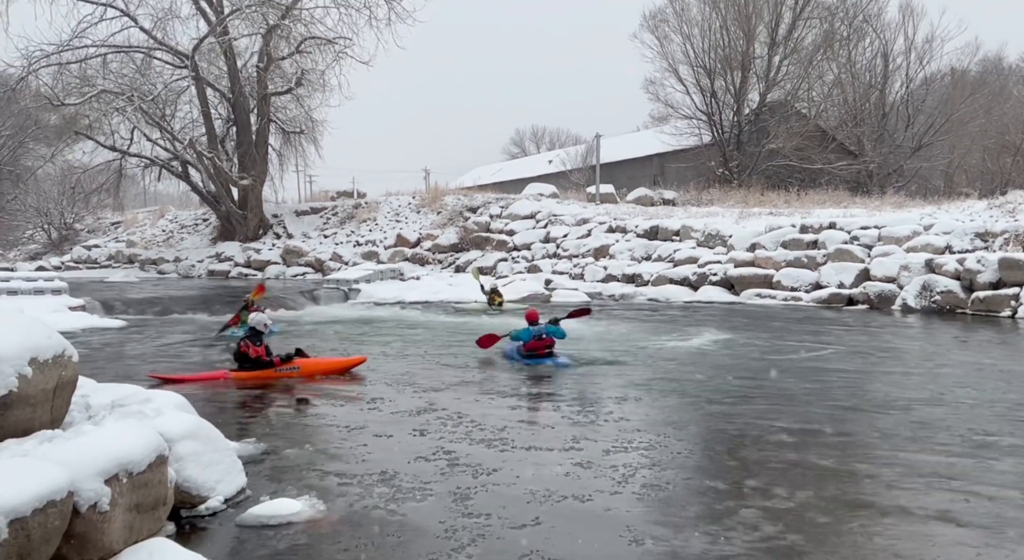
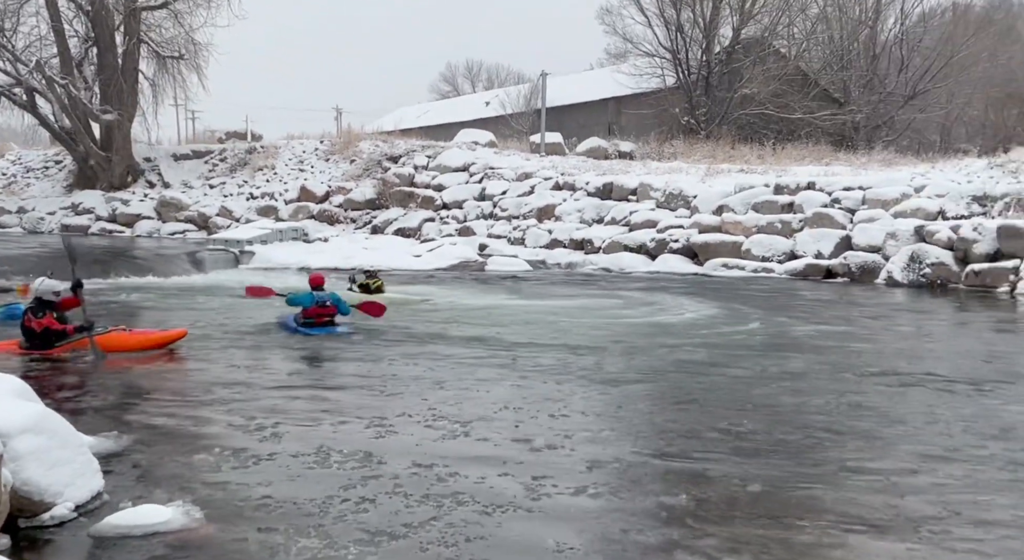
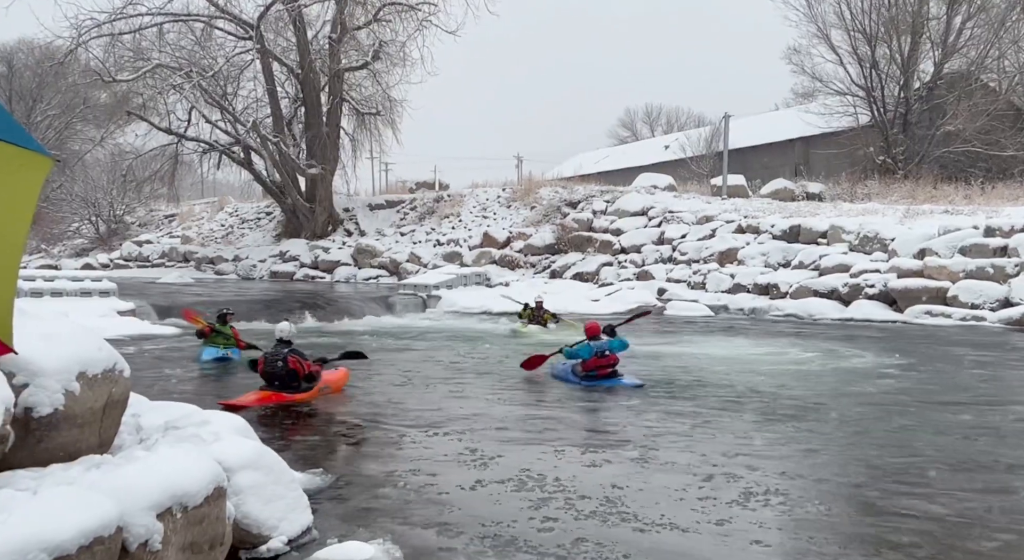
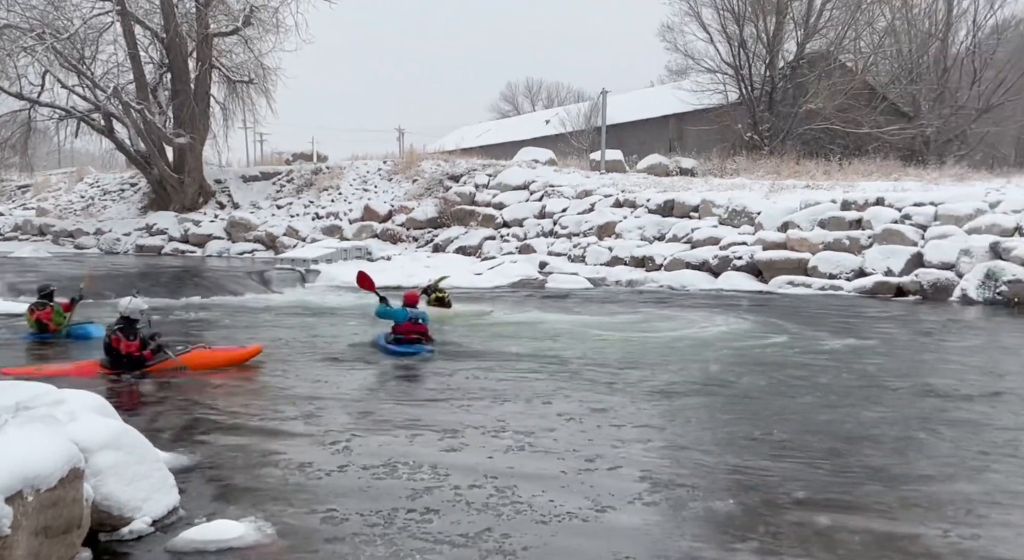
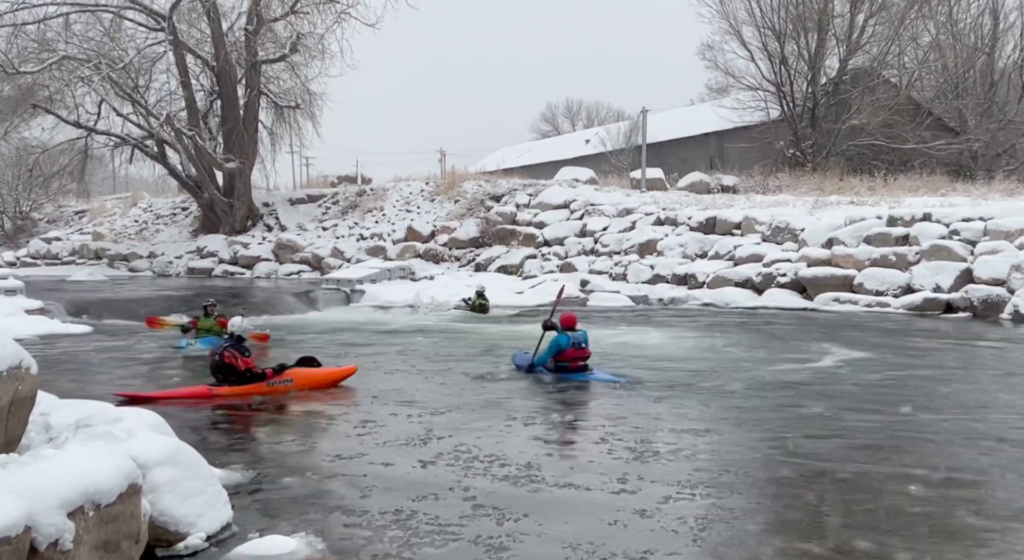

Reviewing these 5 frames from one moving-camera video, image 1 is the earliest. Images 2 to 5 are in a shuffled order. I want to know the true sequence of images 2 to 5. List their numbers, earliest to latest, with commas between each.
5, 3, 4, 2
